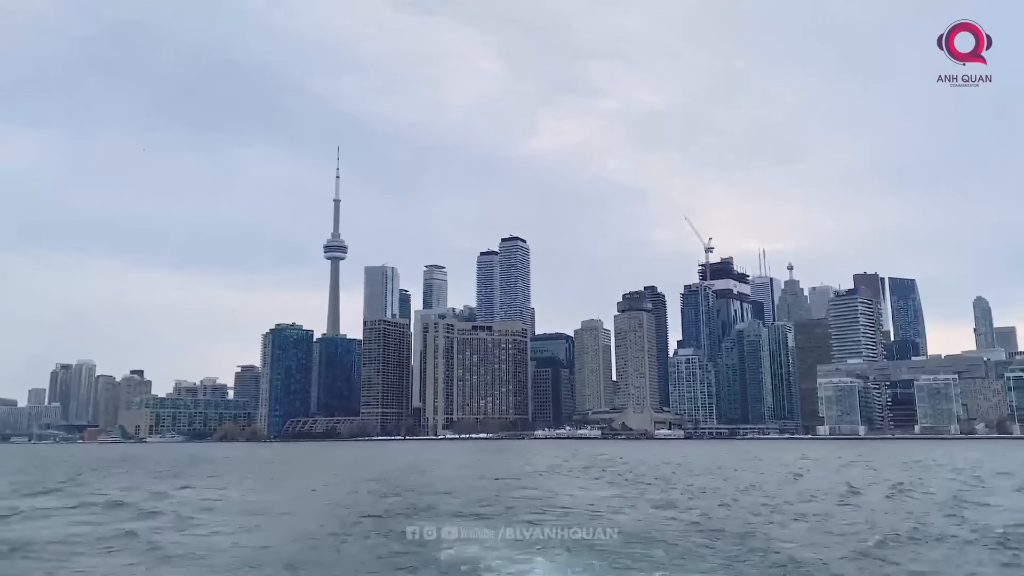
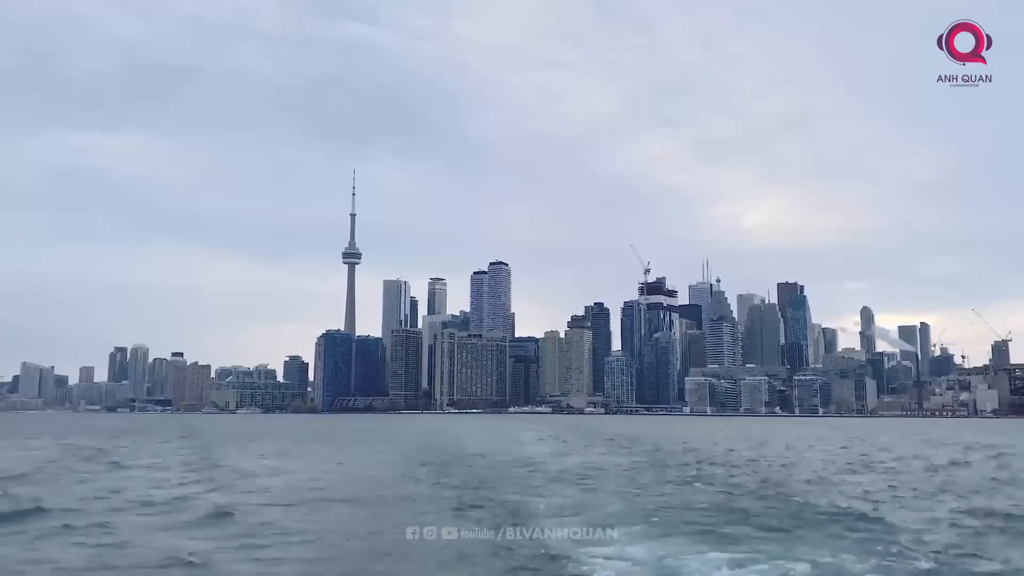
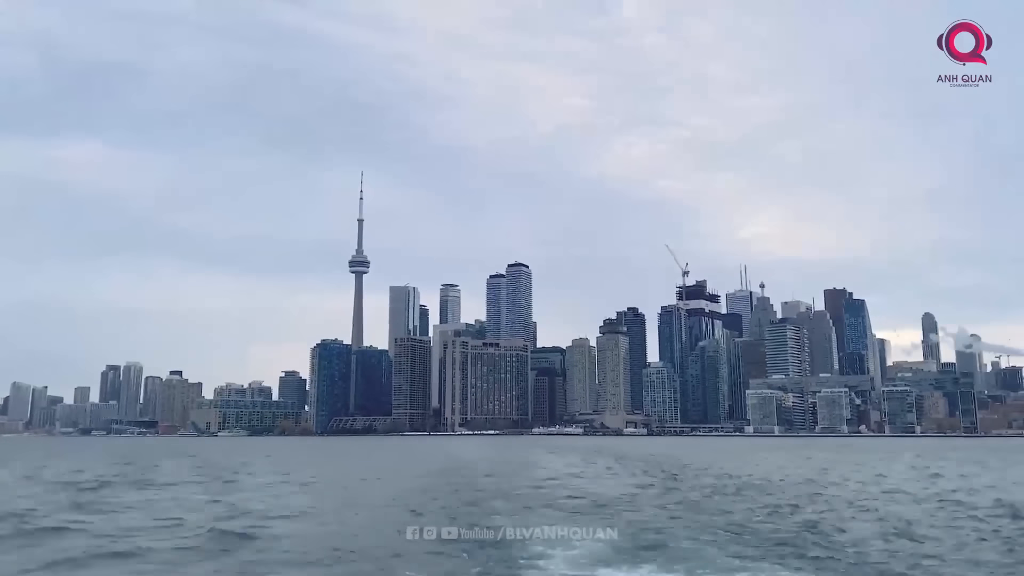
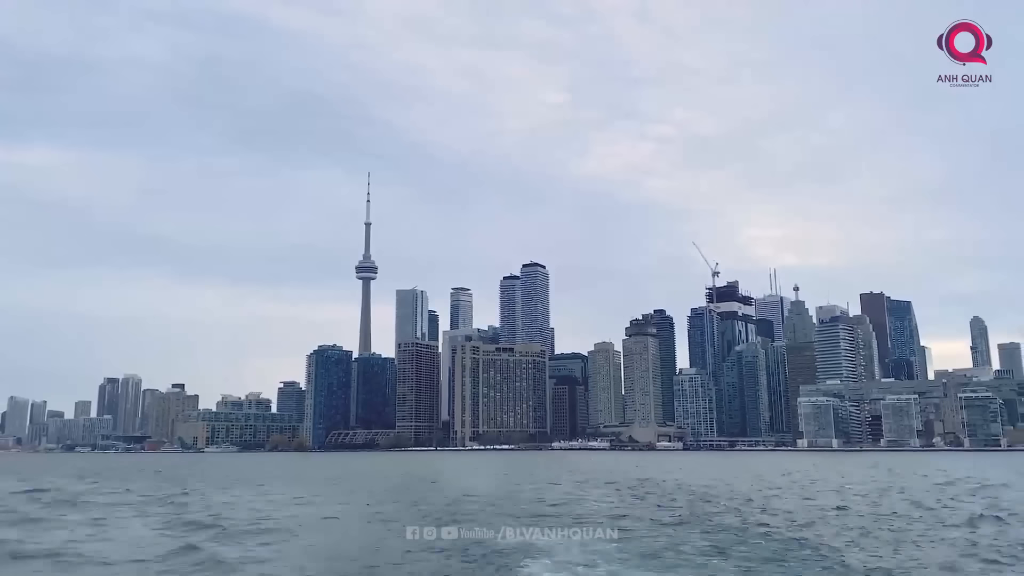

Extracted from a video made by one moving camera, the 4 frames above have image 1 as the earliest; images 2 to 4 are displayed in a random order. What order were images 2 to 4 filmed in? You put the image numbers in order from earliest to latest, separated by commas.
4, 3, 2
